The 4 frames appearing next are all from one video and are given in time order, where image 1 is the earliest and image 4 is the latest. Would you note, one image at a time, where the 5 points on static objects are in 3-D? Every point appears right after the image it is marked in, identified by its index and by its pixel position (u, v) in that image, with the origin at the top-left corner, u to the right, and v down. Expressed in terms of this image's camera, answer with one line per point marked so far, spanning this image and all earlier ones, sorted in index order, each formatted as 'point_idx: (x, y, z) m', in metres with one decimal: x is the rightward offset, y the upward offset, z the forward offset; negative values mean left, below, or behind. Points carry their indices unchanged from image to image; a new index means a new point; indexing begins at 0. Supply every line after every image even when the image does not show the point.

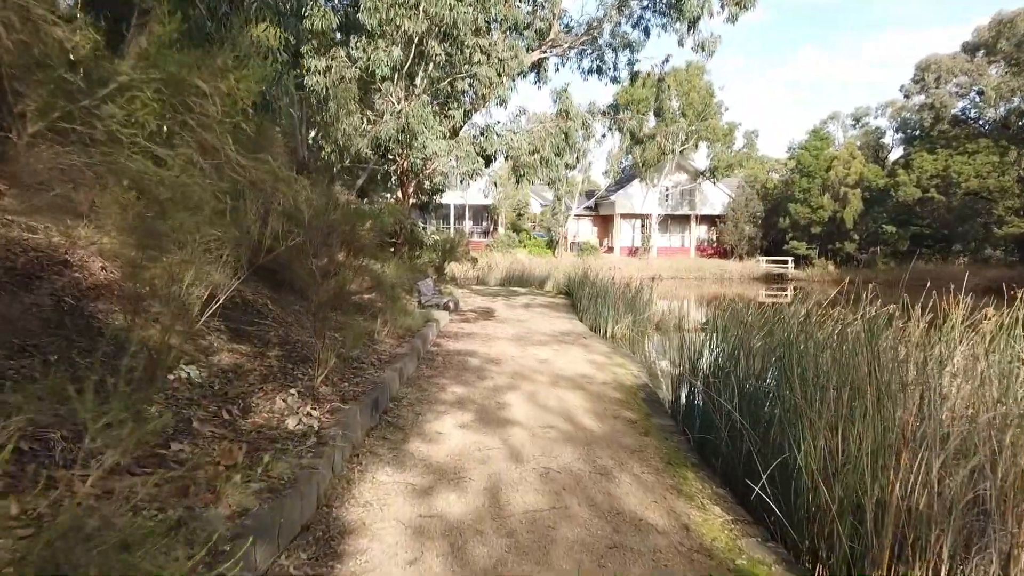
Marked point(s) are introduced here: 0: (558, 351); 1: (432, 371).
0: (+0.6, -0.7, +9.0) m
1: (-0.7, -0.8, +7.1) m
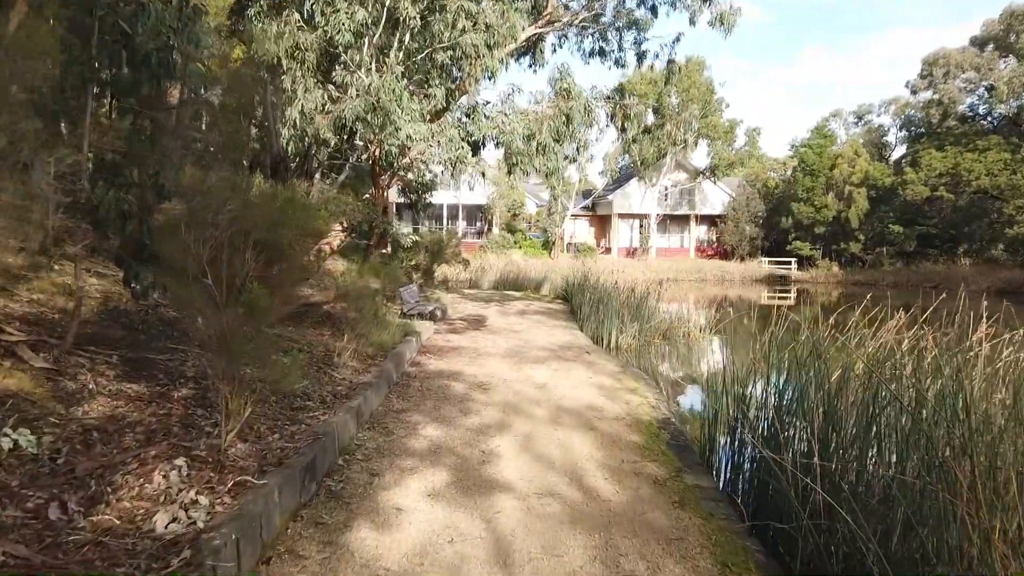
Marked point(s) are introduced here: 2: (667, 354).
0: (+0.5, -0.8, +7.6) m
1: (-0.8, -0.9, +5.7) m
2: (+2.5, -1.1, +12.6) m
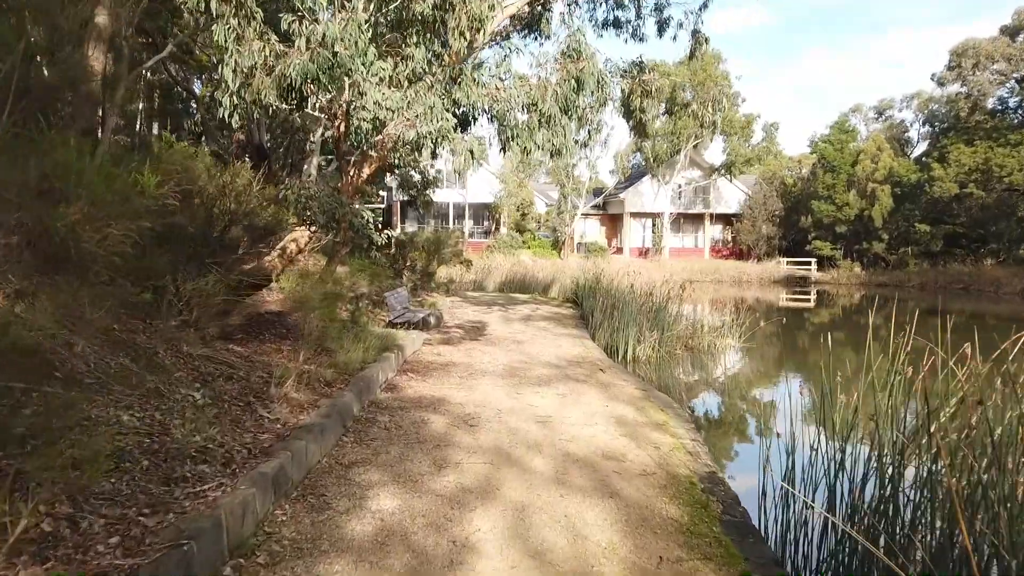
0: (+0.4, -0.9, +6.2) m
1: (-0.8, -0.9, +4.3) m
2: (+2.6, -1.2, +11.1) m
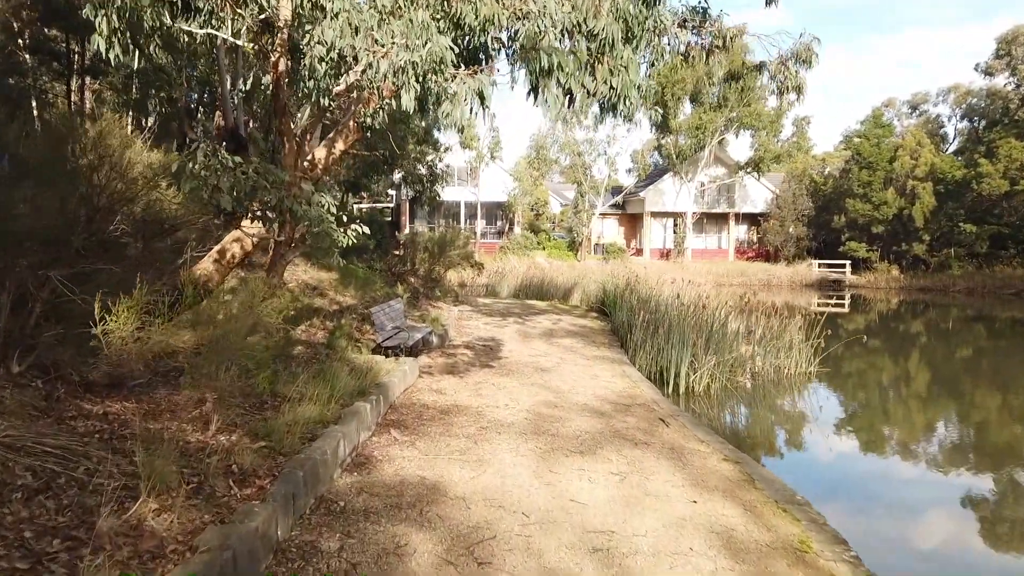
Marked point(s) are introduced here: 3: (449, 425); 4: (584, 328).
0: (+0.6, -1.0, +4.0) m
1: (-0.7, -1.1, +2.1) m
2: (+2.8, -1.3, +8.9) m
3: (-0.4, -0.9, +5.3) m
4: (+1.1, -0.6, +11.5) m
